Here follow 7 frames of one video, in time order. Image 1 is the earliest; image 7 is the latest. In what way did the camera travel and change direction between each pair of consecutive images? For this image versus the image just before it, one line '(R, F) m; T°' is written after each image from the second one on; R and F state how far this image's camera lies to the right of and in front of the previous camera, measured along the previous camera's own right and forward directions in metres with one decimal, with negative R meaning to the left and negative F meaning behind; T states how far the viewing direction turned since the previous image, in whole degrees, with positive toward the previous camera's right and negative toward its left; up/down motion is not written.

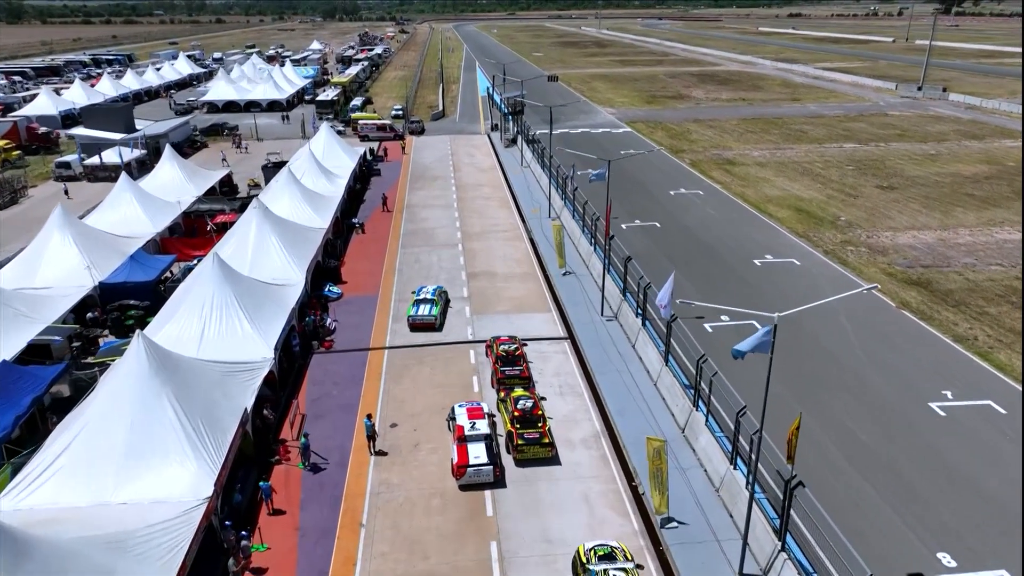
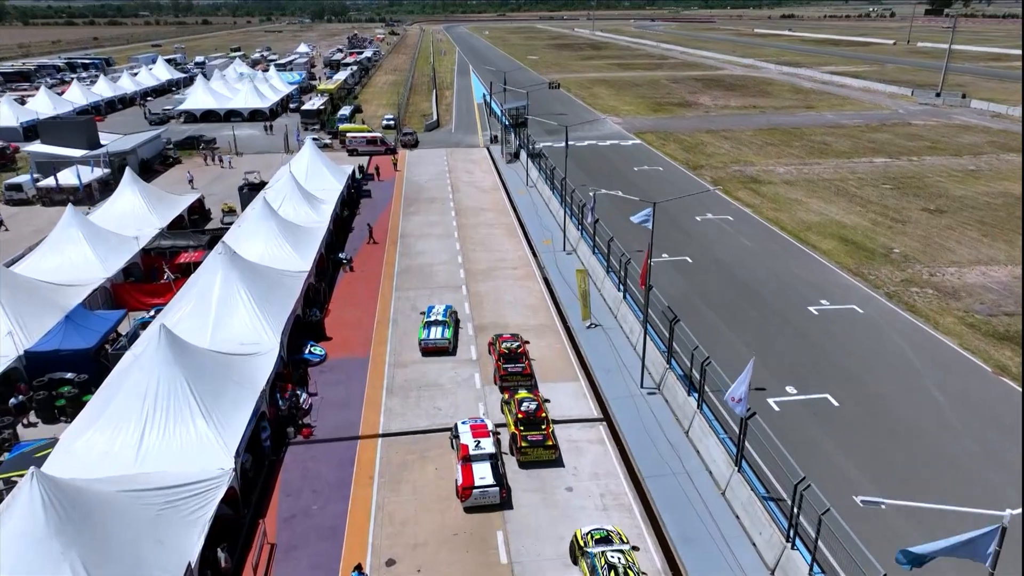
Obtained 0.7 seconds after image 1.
(-1.1, +5.8) m; +1°
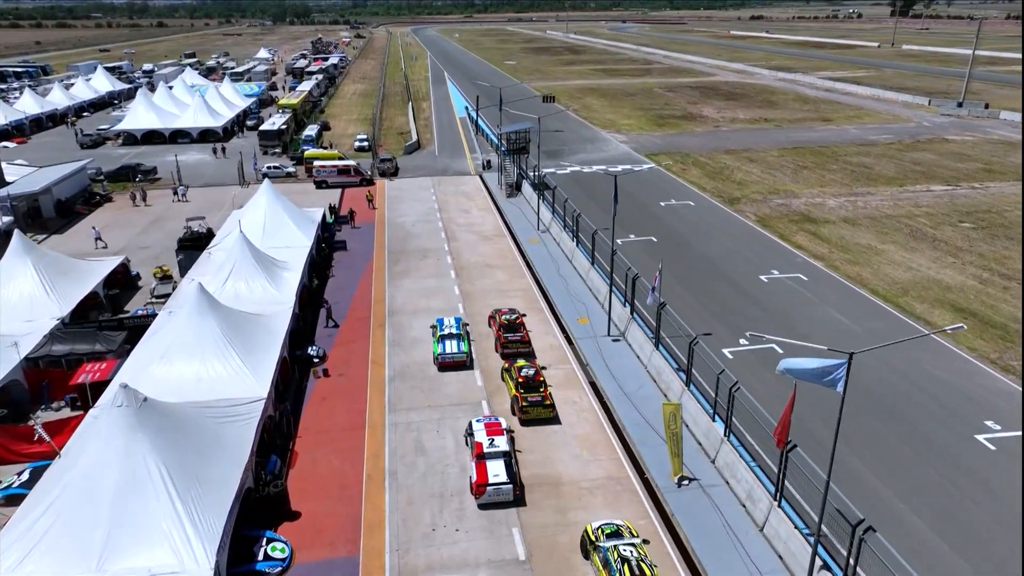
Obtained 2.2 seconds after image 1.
(-2.5, +10.3) m; +2°
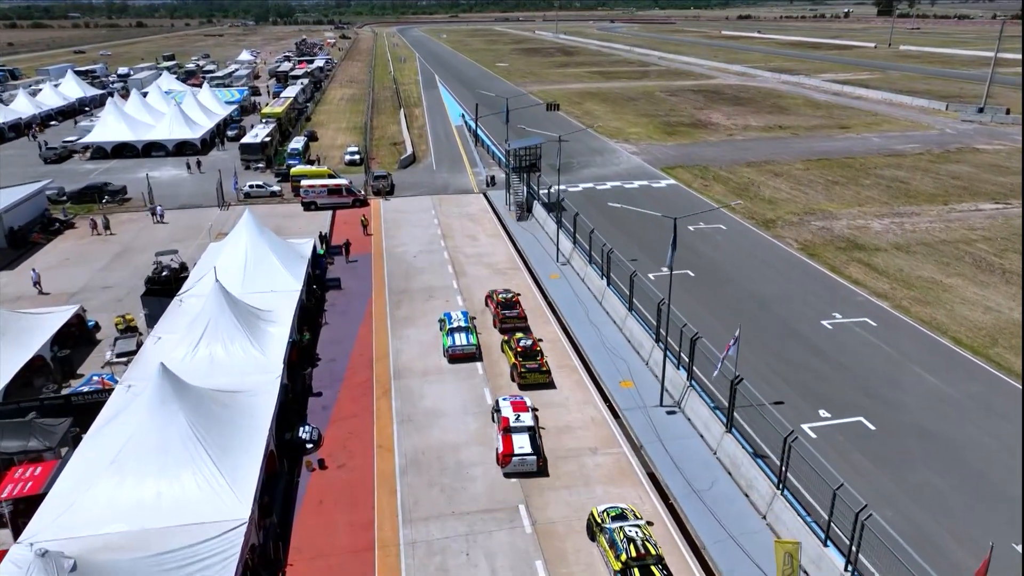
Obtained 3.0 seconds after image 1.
(-1.7, +5.3) m; +1°
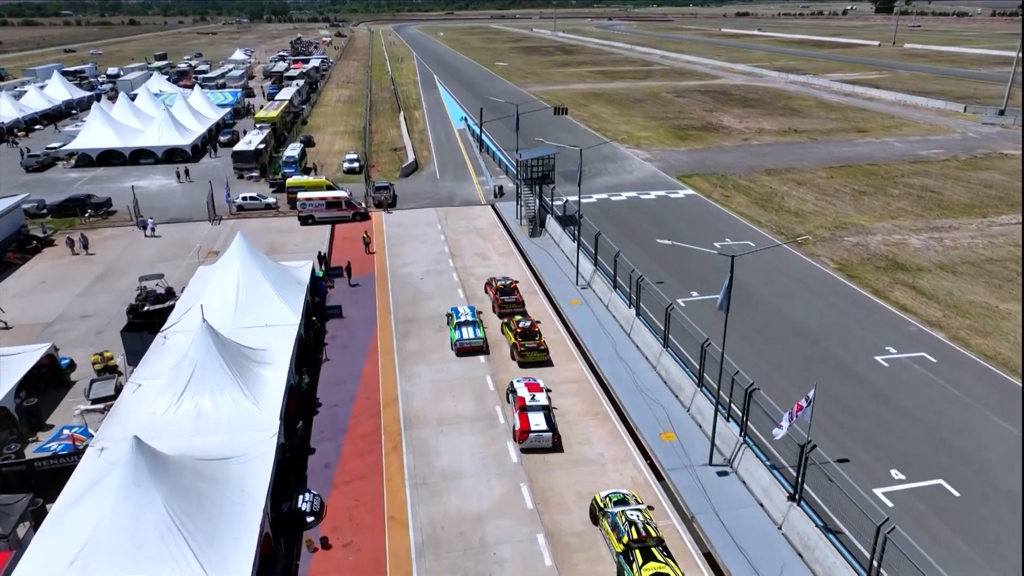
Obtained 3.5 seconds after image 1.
(-1.1, +3.2) m; 0°
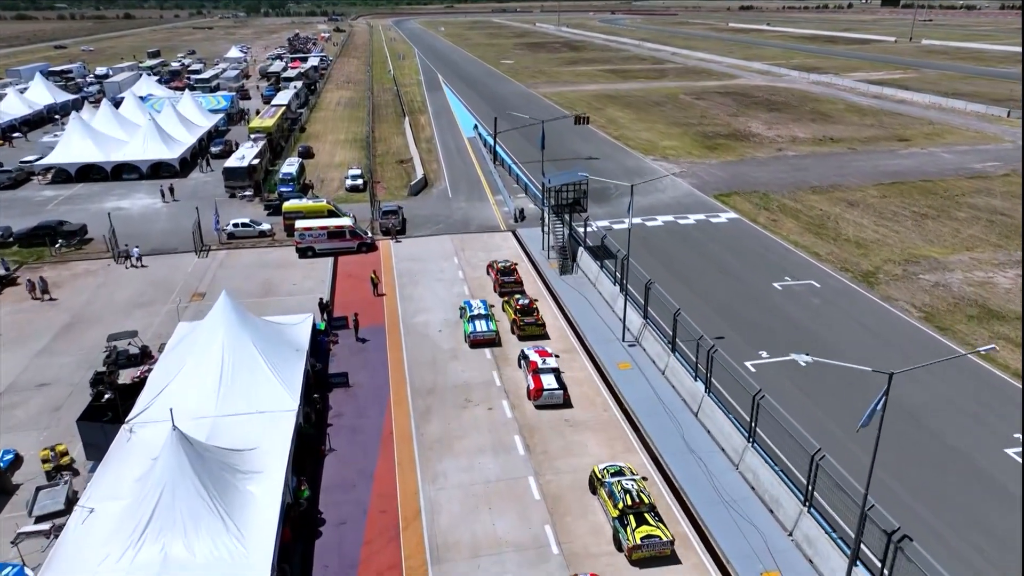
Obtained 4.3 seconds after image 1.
(-1.6, +5.6) m; 0°
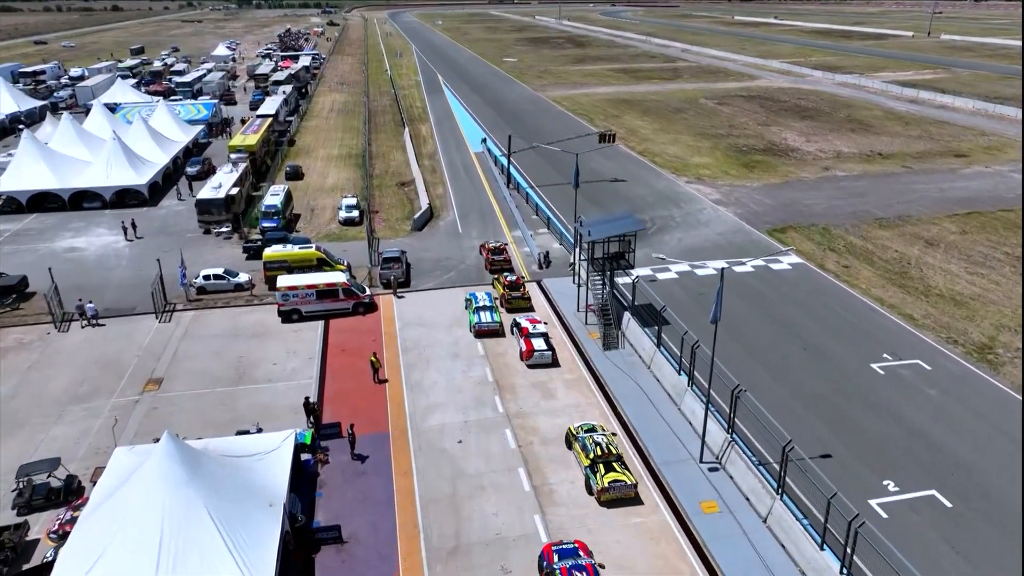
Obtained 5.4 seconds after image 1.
(-1.6, +7.6) m; 0°
